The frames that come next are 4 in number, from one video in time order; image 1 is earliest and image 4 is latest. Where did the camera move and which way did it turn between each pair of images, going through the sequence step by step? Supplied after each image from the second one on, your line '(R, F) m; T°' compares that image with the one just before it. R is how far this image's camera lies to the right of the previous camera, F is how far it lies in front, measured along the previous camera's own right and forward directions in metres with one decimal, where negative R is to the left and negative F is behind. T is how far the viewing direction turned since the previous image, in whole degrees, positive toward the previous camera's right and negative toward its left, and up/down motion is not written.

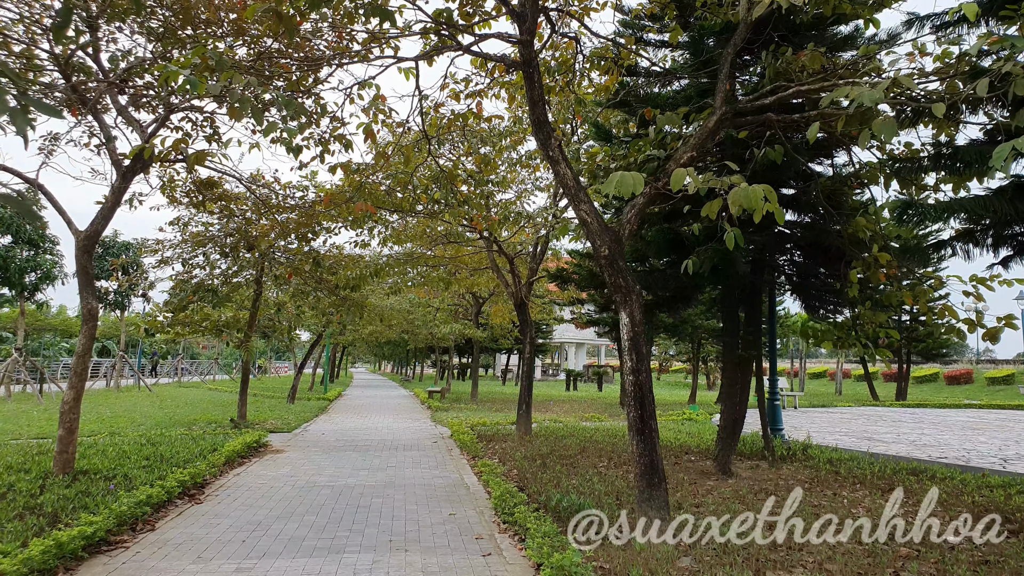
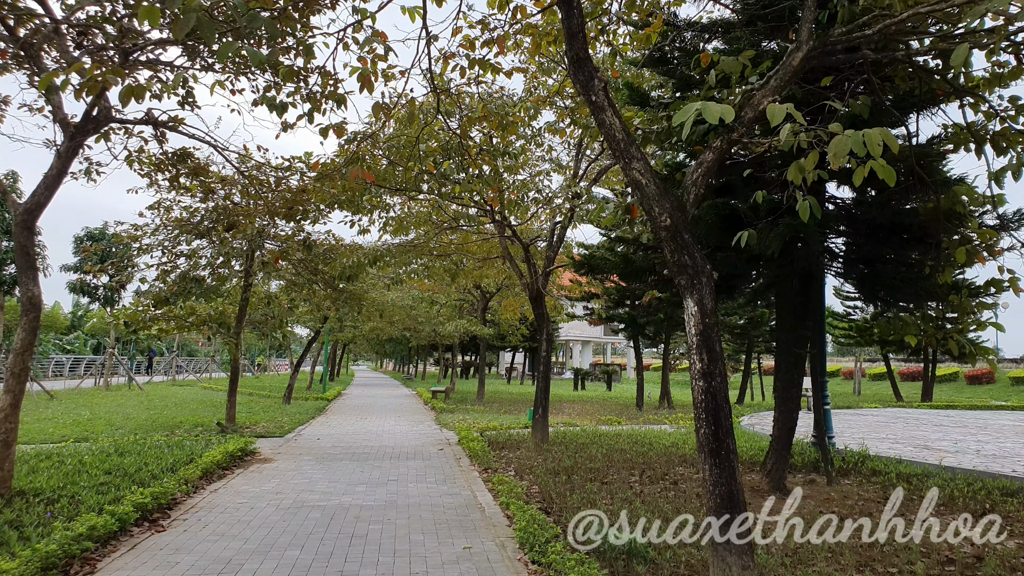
(-0.2, +1.0) m; 0°
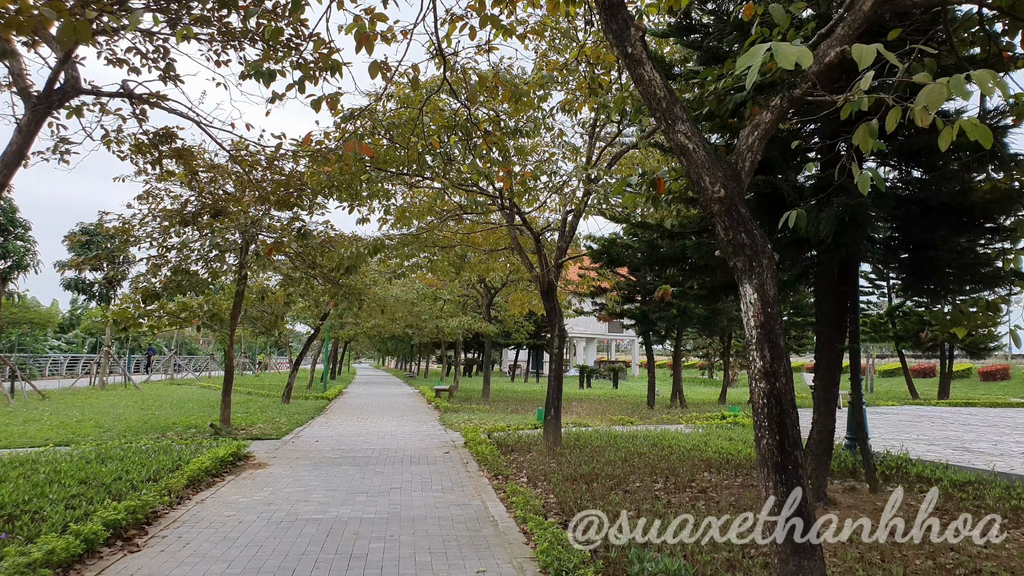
(-0.1, +0.6) m; 0°
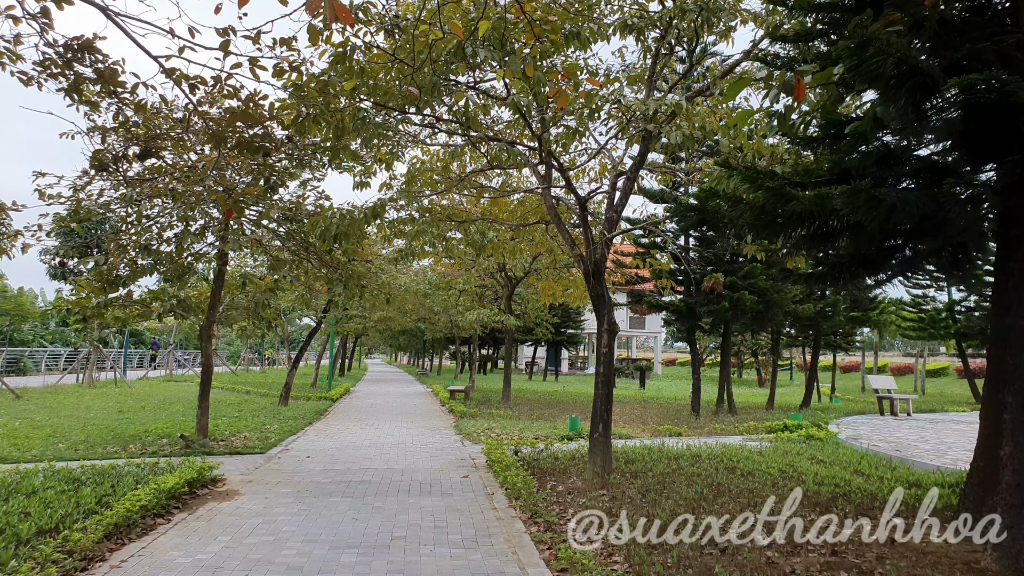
(-0.3, +1.8) m; -1°
